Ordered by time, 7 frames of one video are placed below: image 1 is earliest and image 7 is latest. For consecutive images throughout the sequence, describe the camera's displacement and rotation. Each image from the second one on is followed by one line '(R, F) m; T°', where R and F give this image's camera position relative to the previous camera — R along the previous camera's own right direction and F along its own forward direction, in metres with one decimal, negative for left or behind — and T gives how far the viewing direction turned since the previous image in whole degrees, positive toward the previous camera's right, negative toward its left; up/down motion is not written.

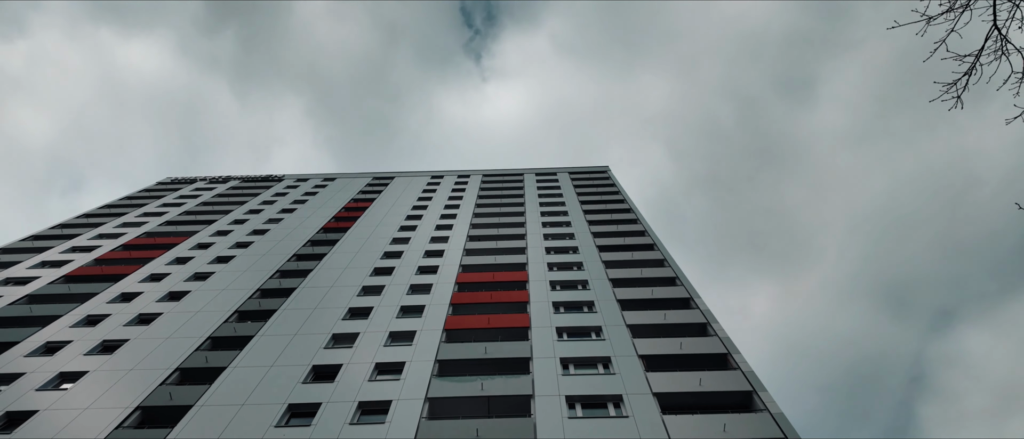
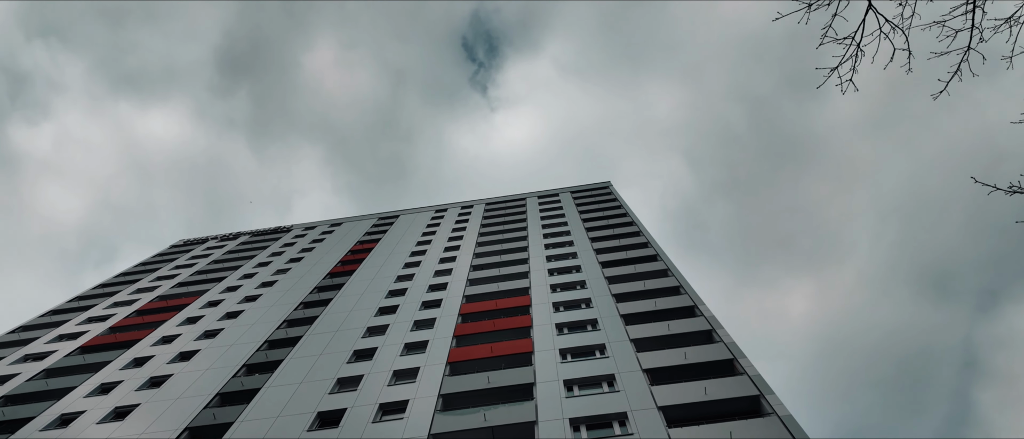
(+1.1, -0.2) m; -2°
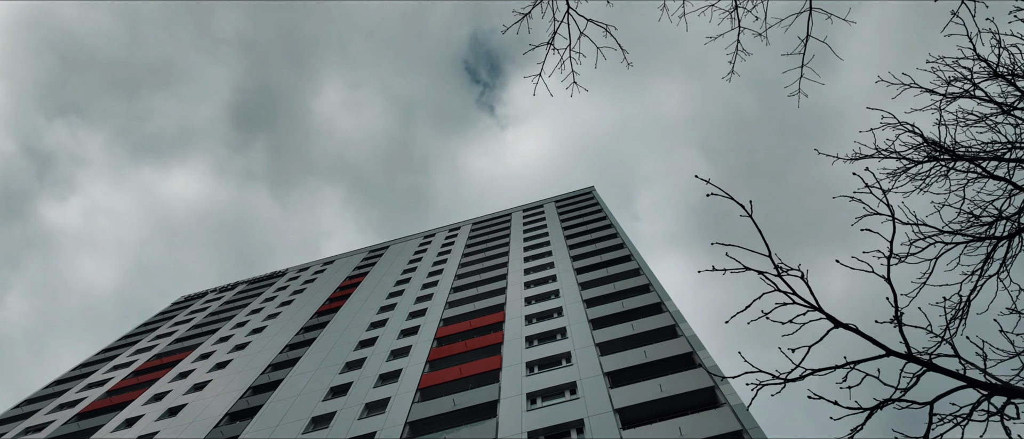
(+2.7, -0.4) m; -1°
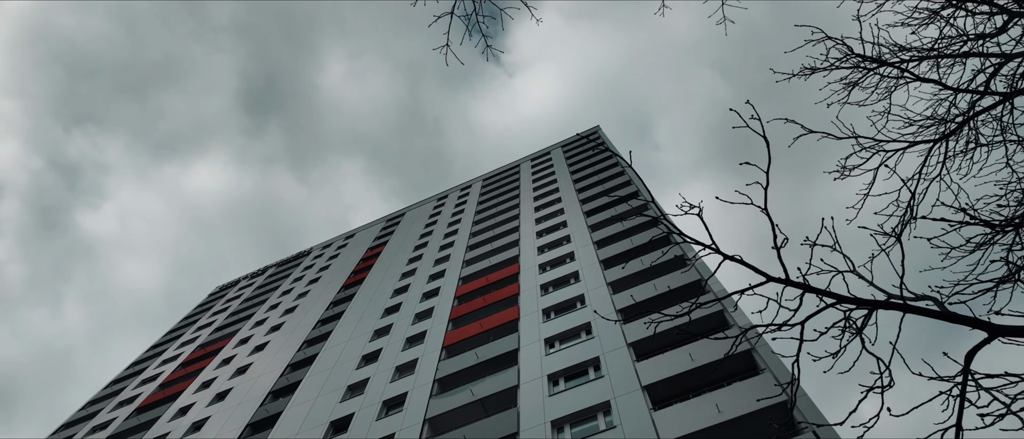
(+0.7, +2.0) m; -2°
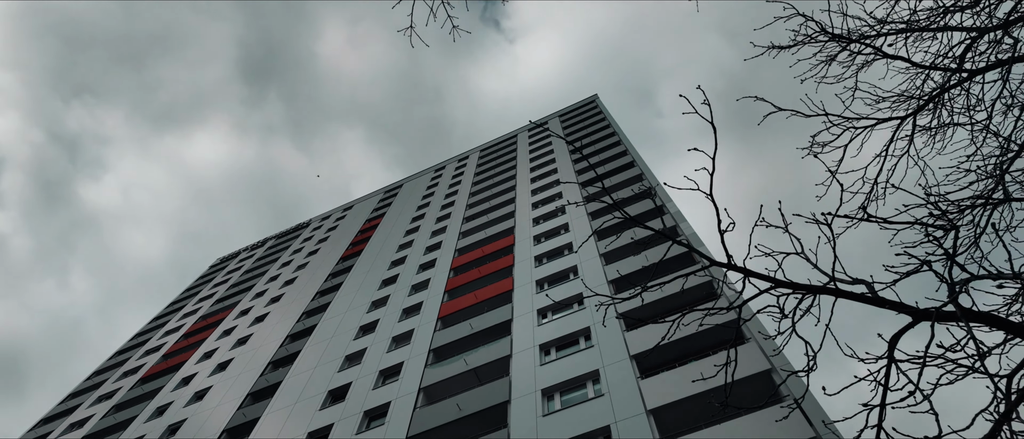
(+0.3, +0.1) m; 0°
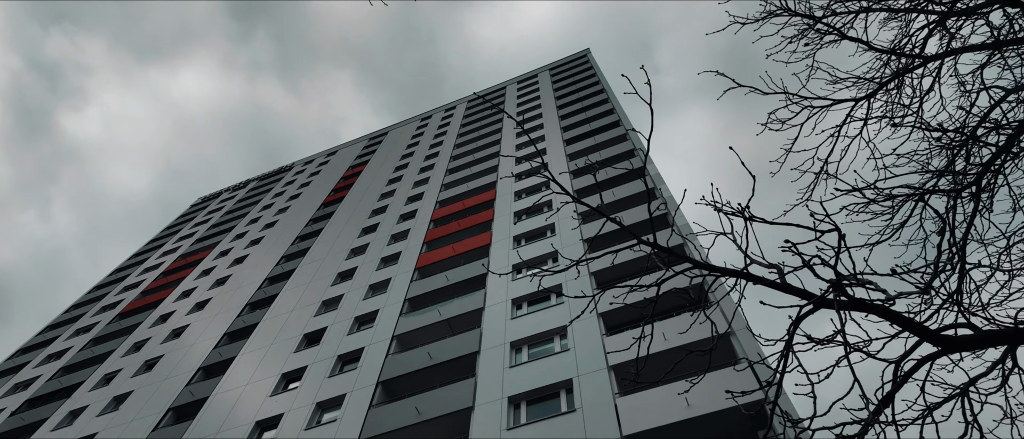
(+0.4, +0.1) m; +2°
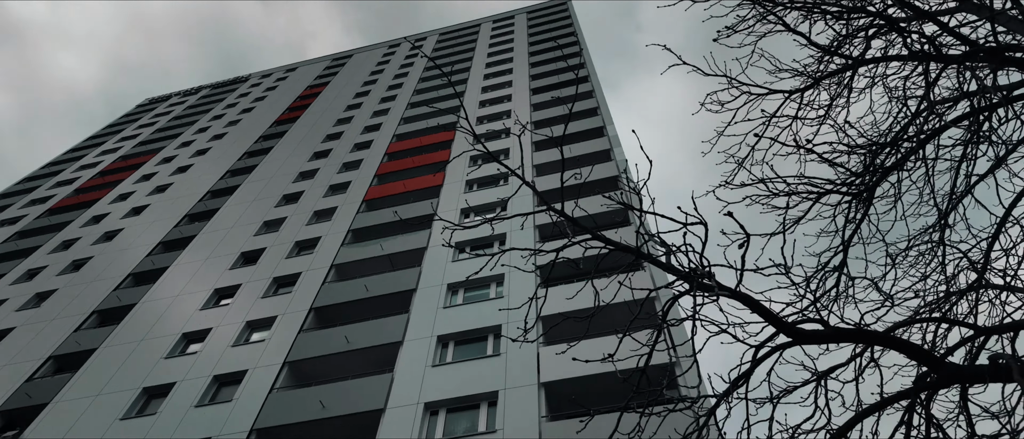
(+0.7, +2.0) m; +4°
